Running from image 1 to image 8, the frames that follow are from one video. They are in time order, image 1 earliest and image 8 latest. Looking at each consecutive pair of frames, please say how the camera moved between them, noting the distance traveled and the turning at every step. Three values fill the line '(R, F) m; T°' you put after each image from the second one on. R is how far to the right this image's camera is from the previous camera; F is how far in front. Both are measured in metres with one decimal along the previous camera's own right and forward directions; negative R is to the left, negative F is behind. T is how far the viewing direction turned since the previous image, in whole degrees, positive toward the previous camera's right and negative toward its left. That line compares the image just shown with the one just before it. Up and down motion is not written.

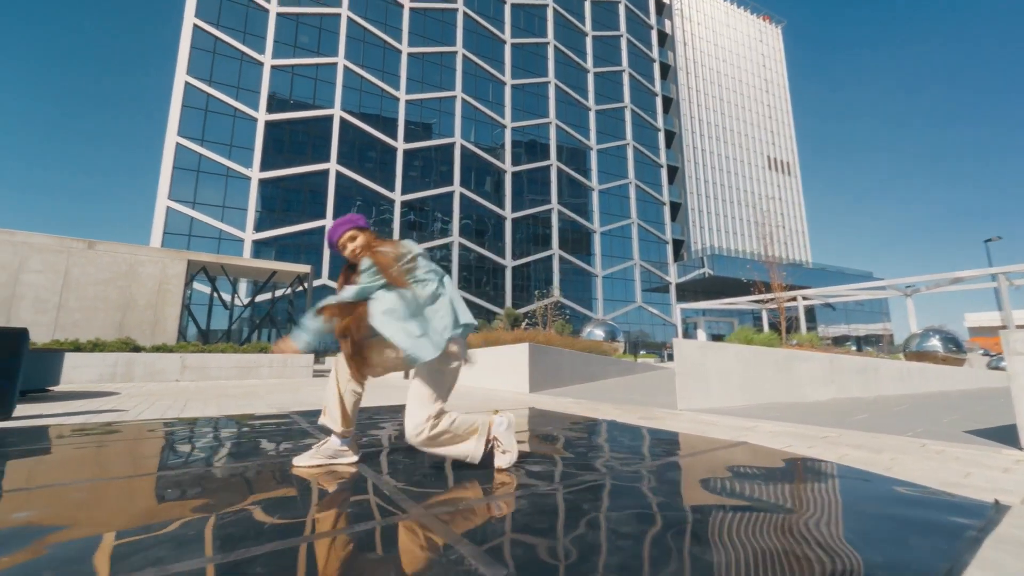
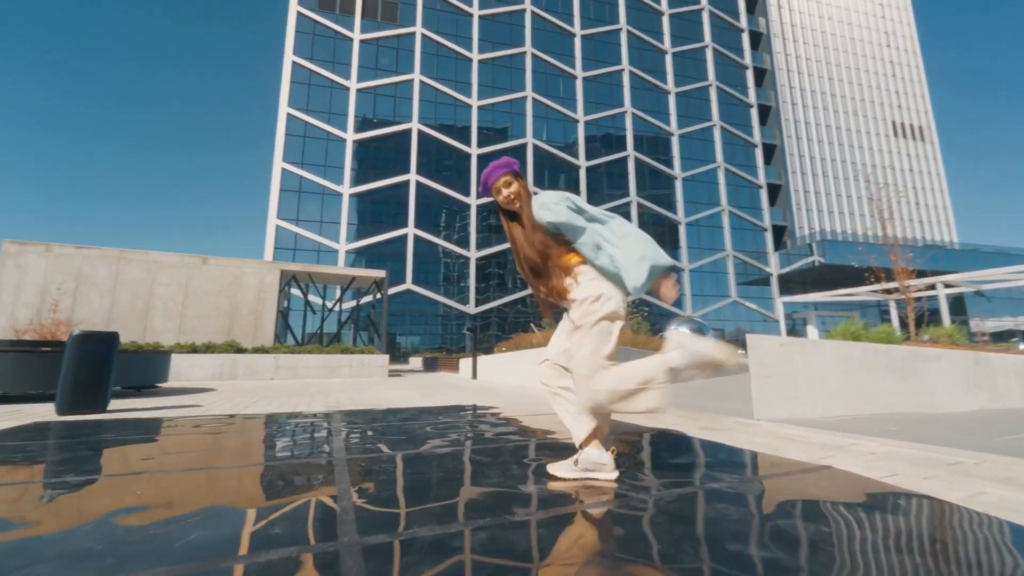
(+0.7, +0.6) m; -11°
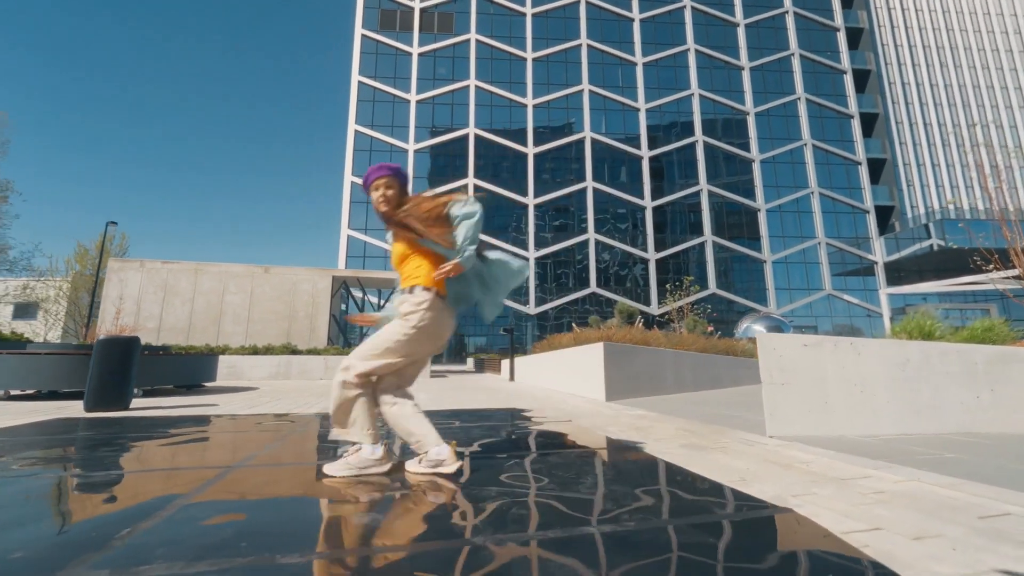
(+1.4, +0.7) m; -10°
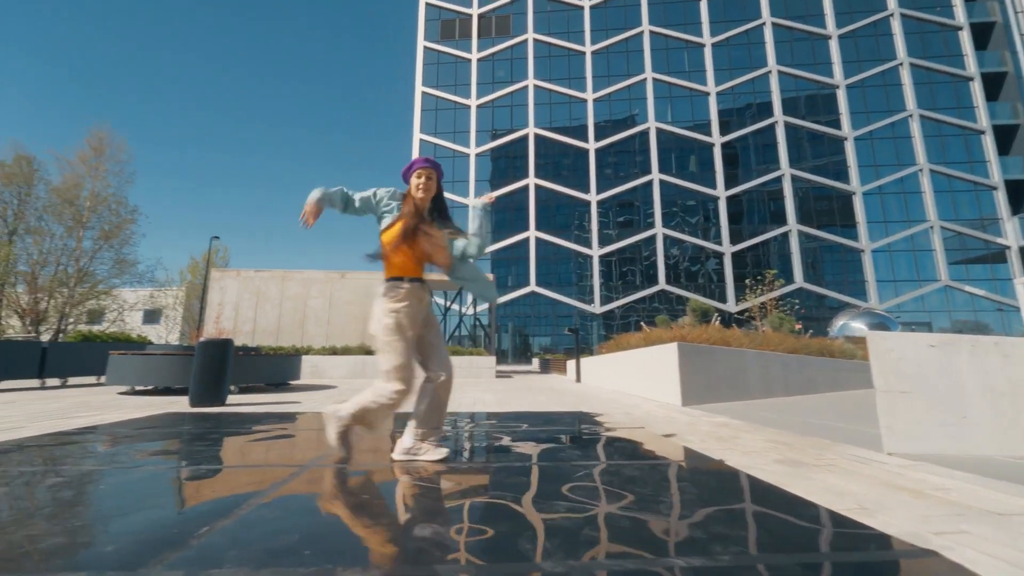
(0.0, +0.2) m; -9°
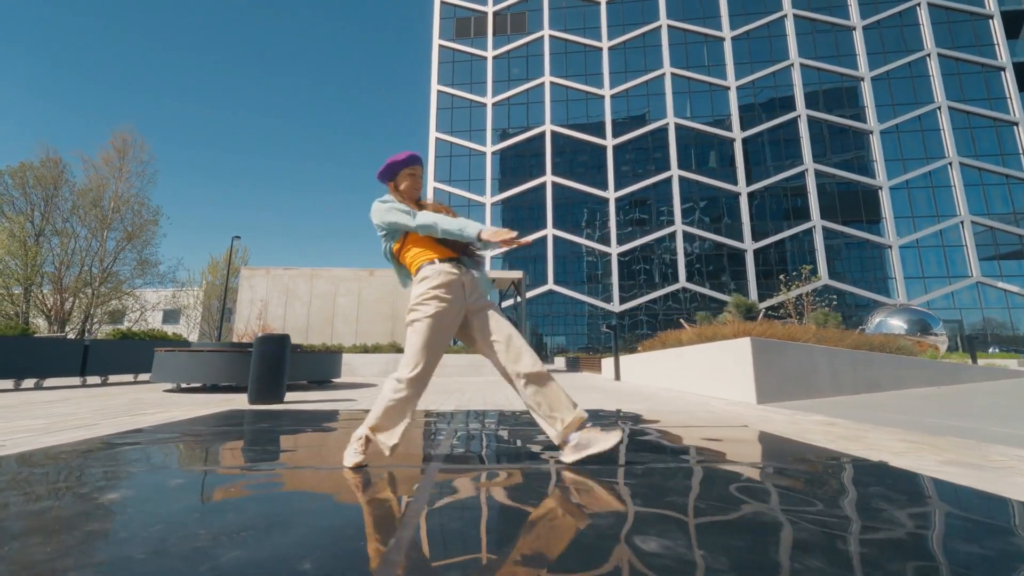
(-0.9, +0.1) m; -1°
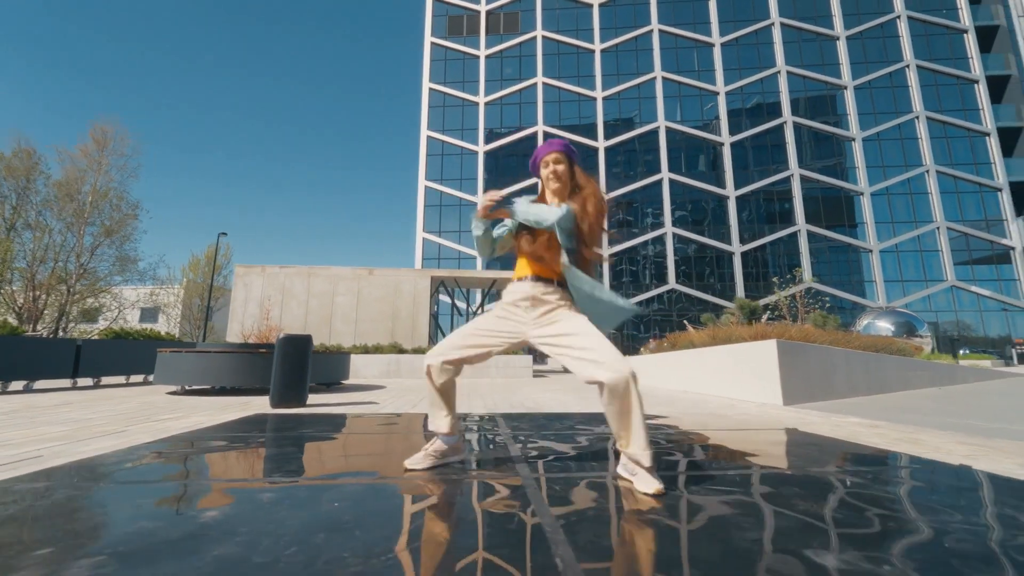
(-0.8, 0.0) m; +3°
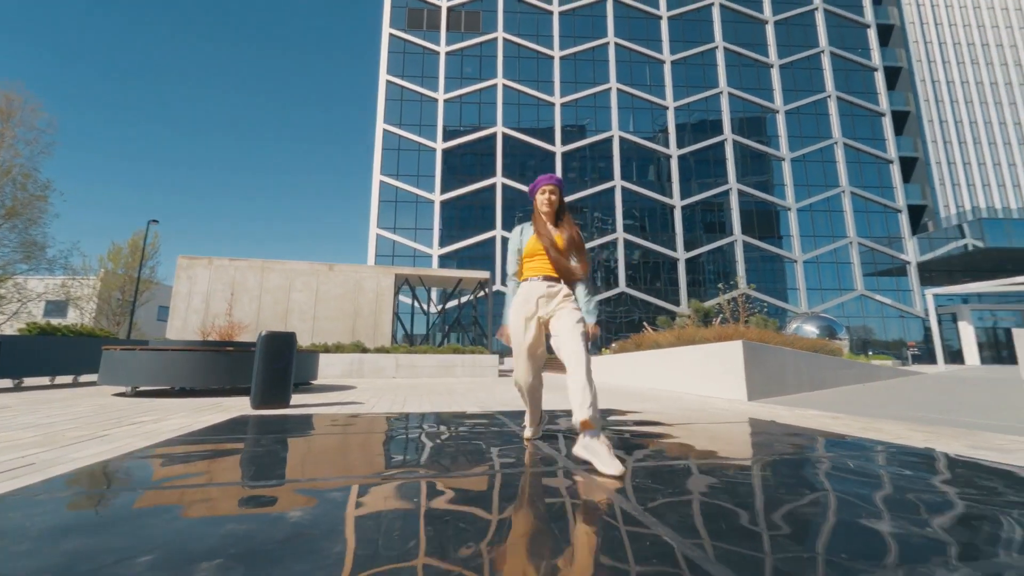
(-0.9, -0.1) m; +8°
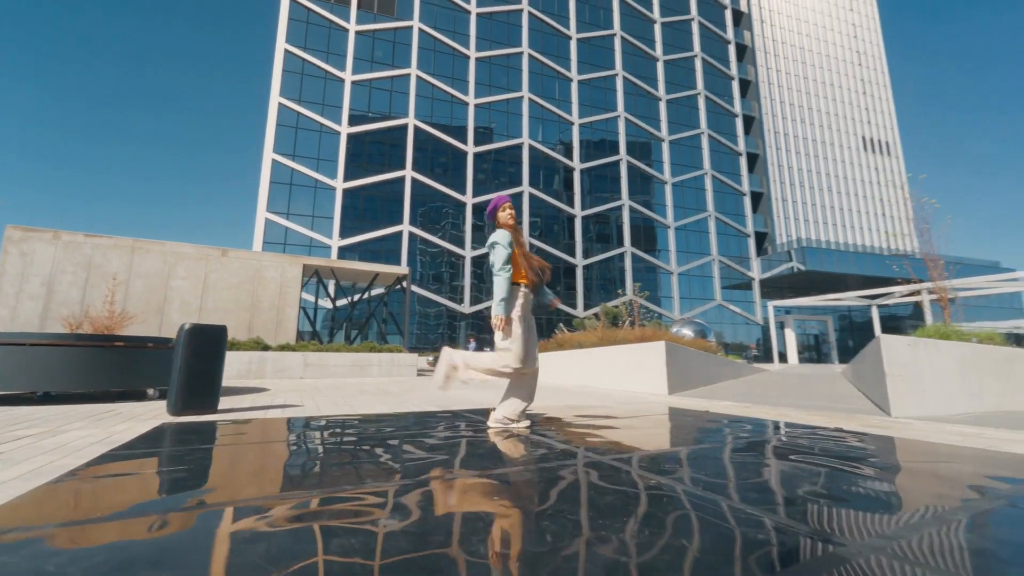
(-1.4, +0.2) m; +15°
